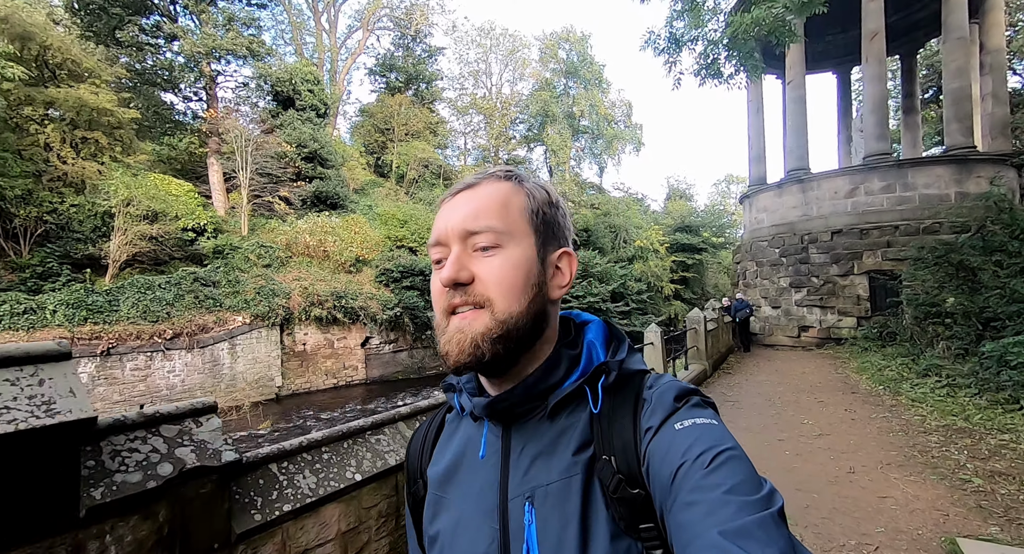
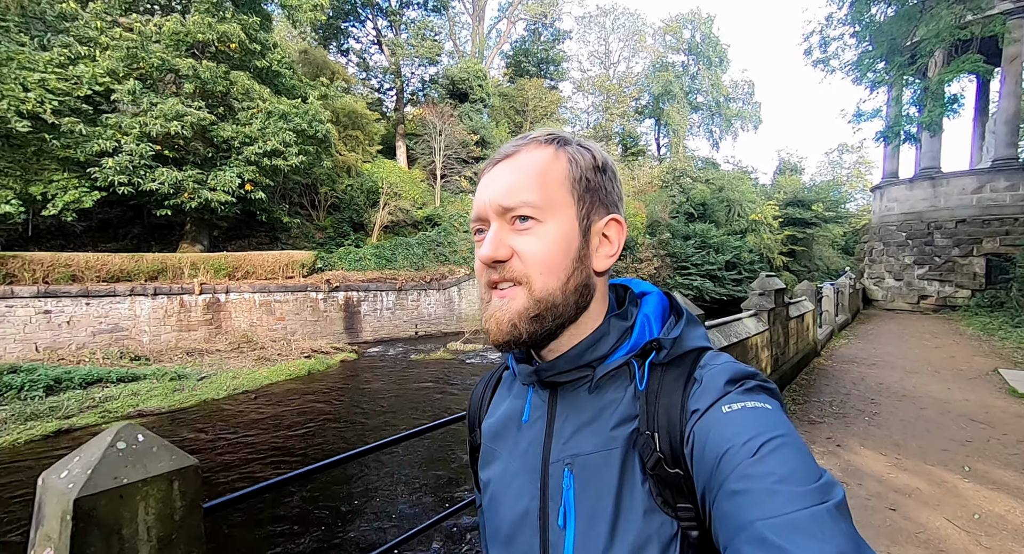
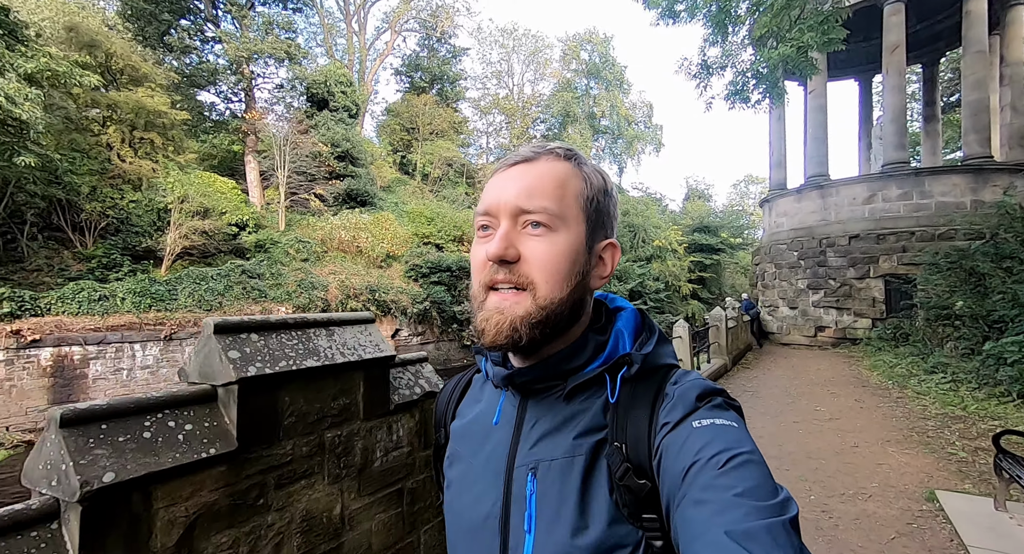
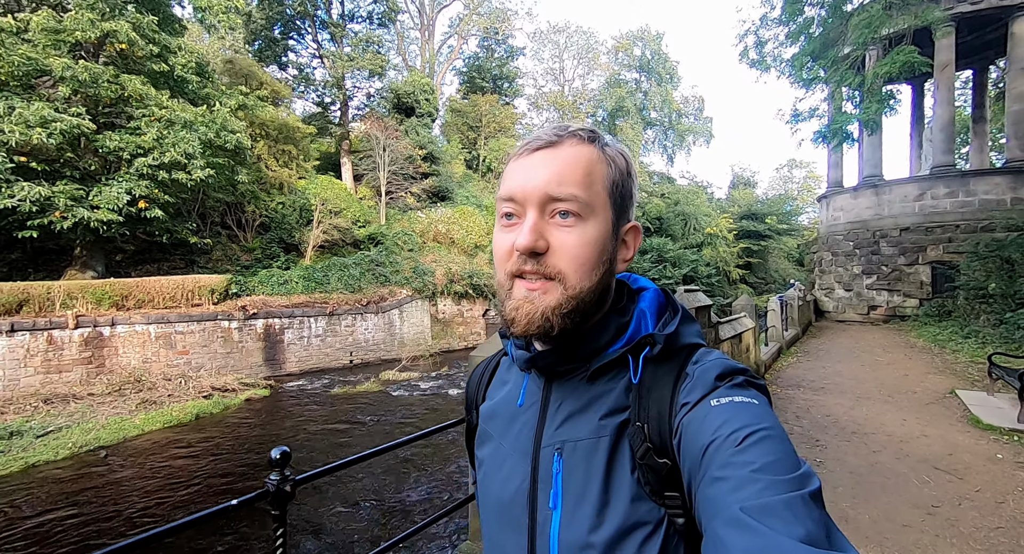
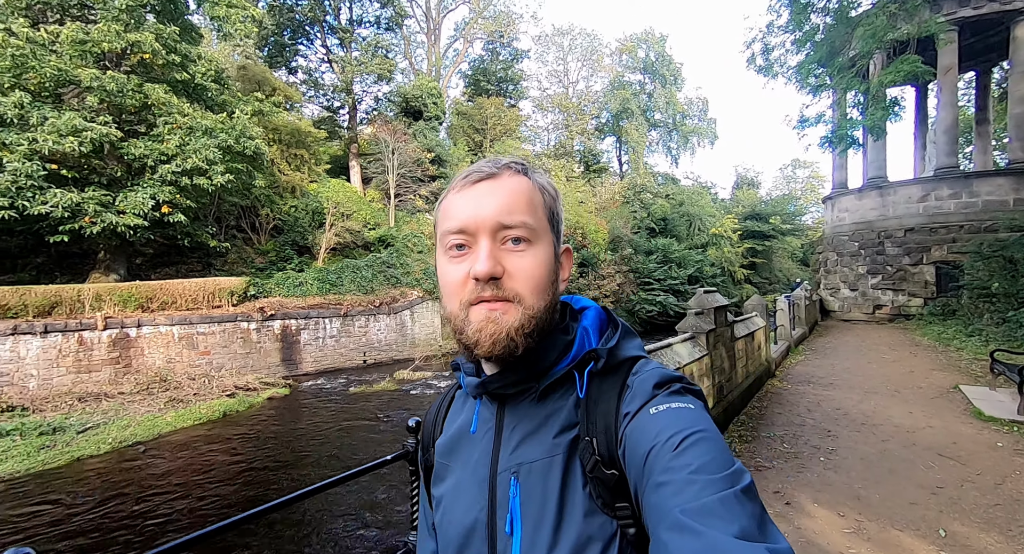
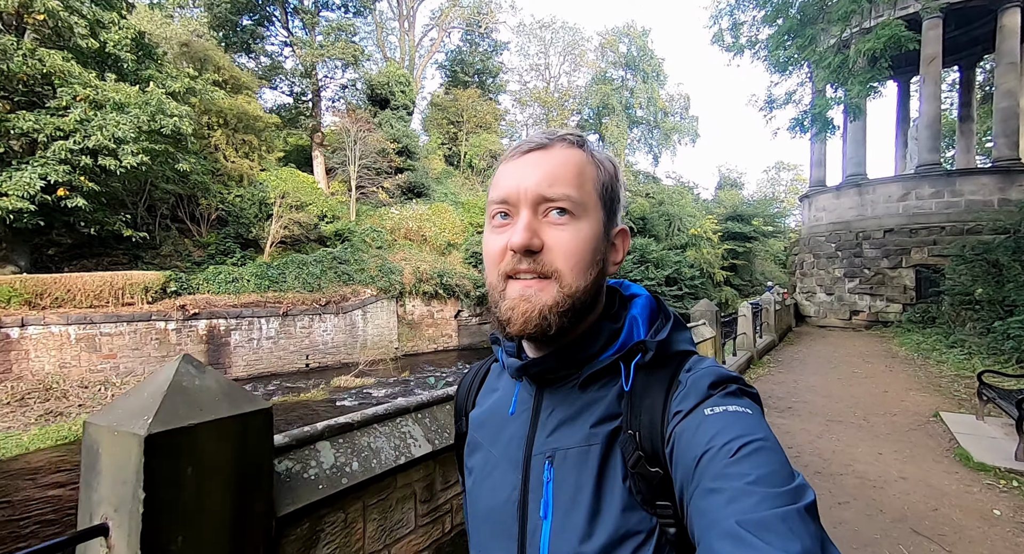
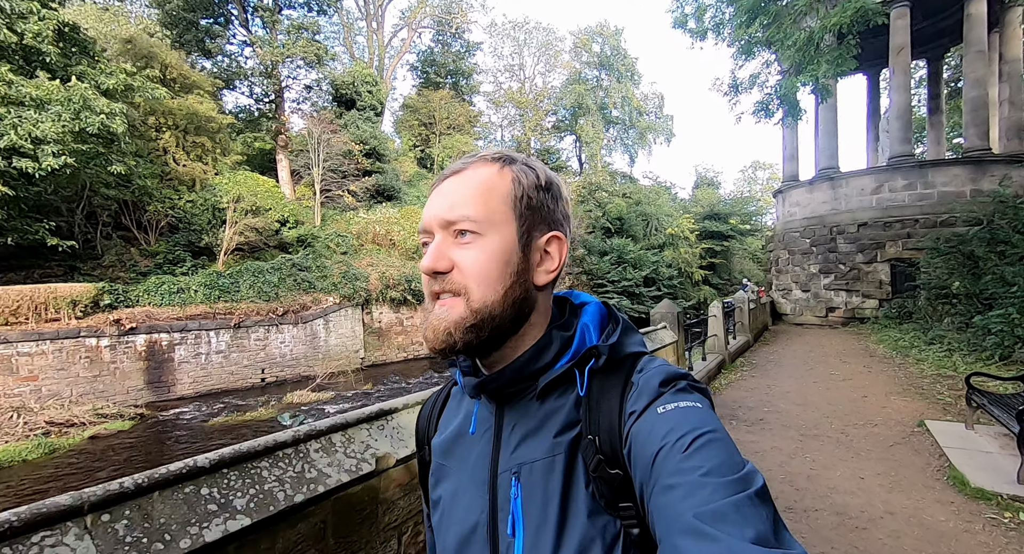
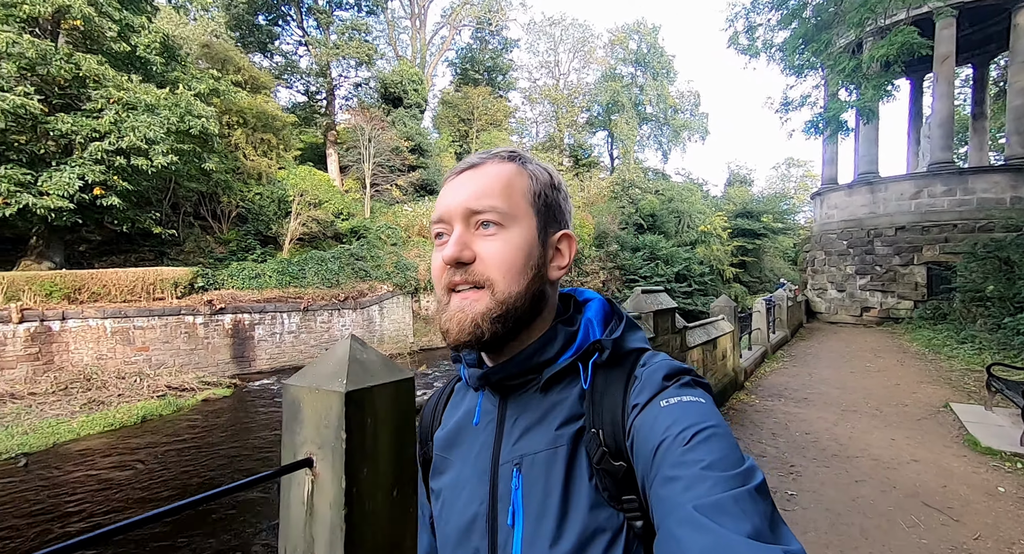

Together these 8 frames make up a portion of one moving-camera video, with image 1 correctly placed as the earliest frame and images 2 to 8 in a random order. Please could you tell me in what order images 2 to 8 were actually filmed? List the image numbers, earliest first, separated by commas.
3, 7, 6, 8, 4, 5, 2
